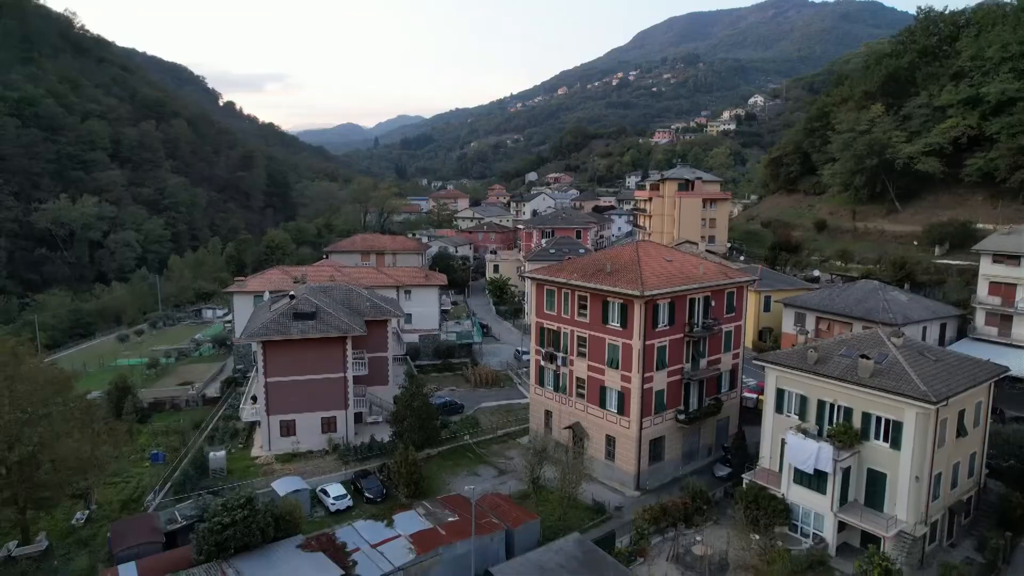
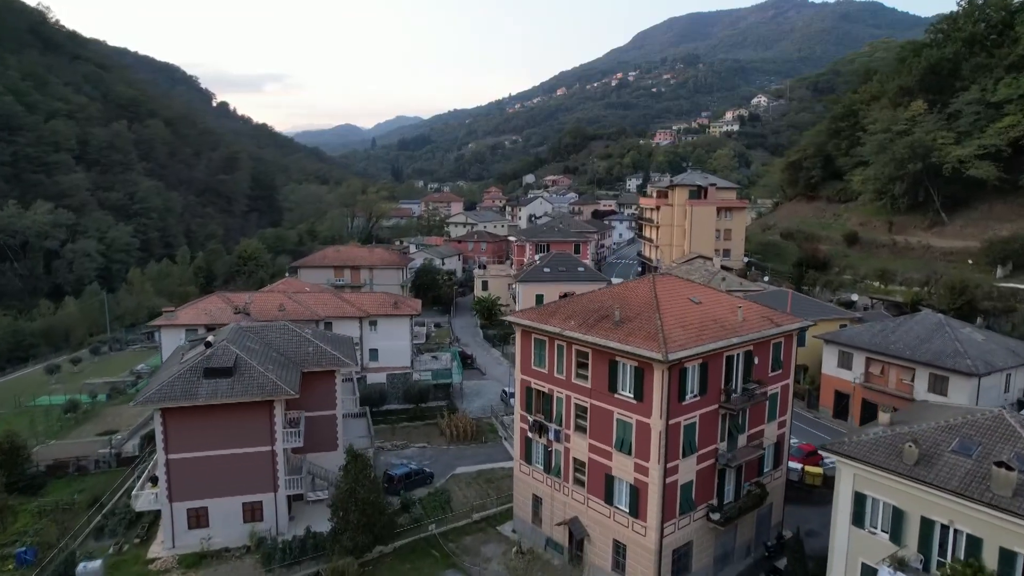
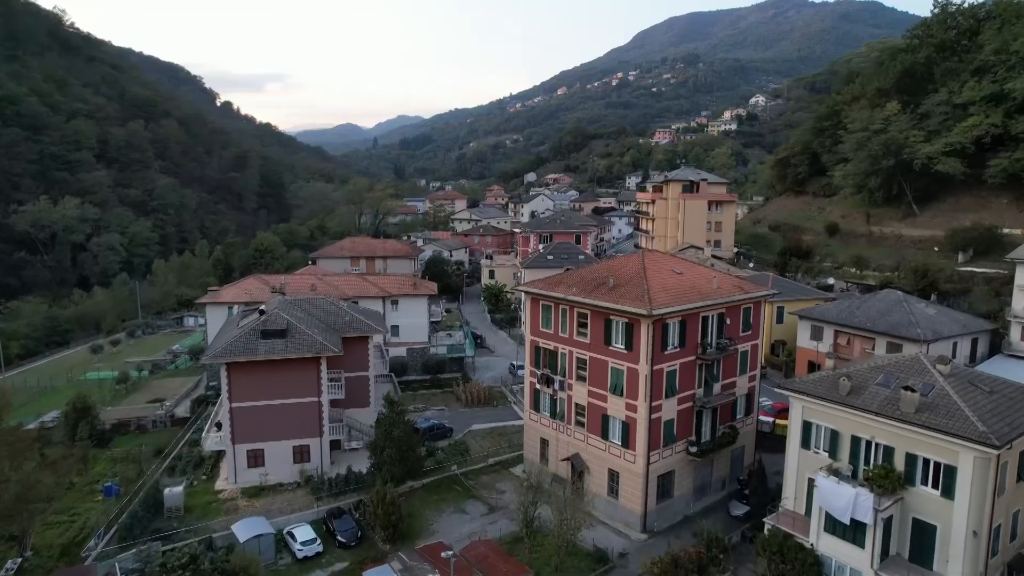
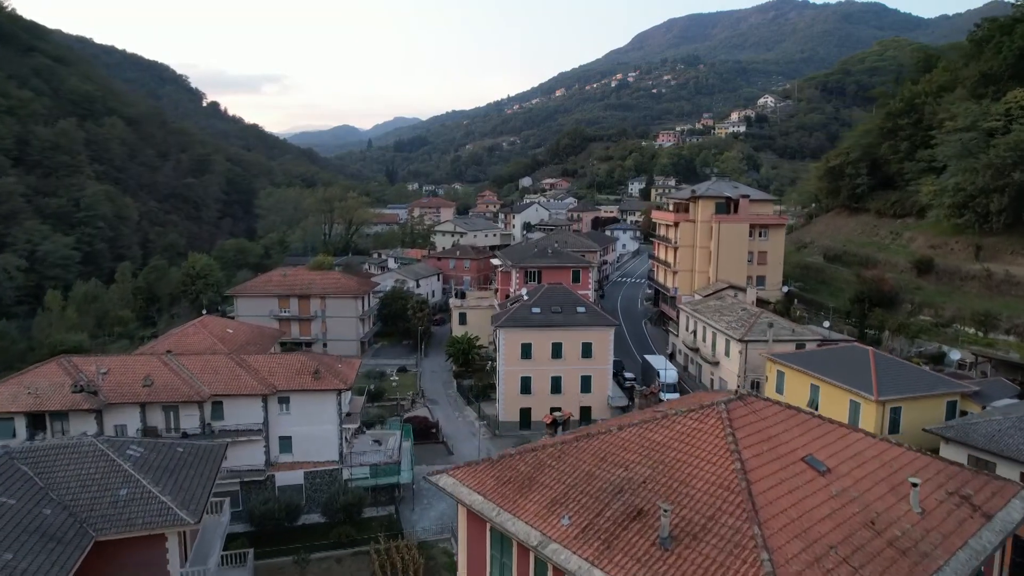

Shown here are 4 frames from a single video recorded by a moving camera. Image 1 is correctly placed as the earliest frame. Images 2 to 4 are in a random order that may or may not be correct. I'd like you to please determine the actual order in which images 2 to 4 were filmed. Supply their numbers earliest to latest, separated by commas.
3, 2, 4
